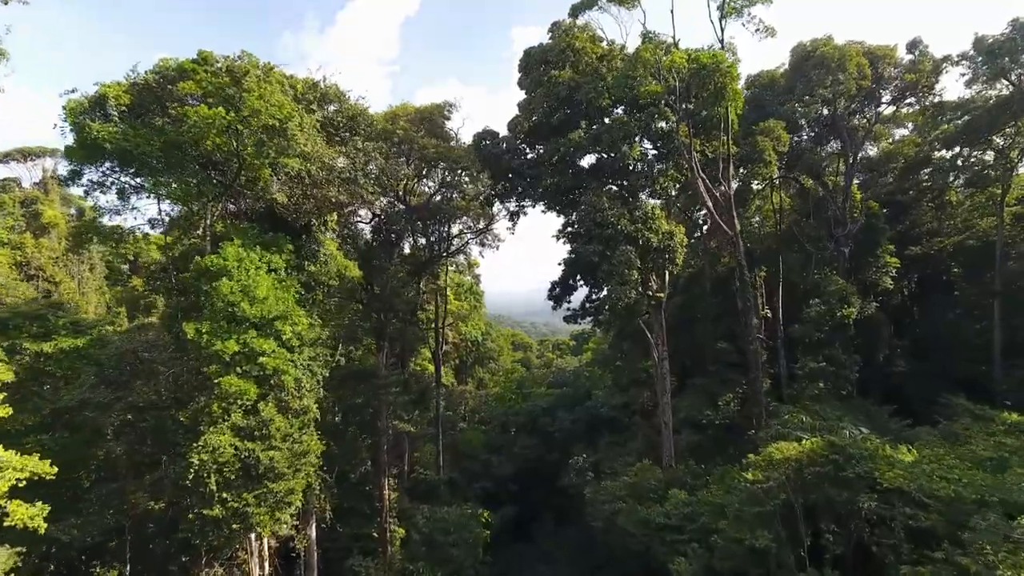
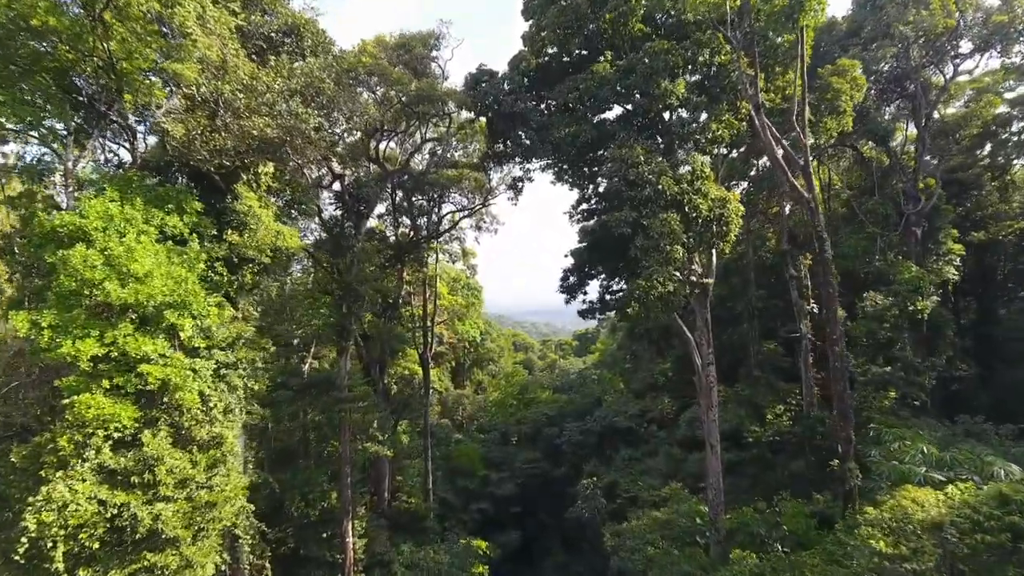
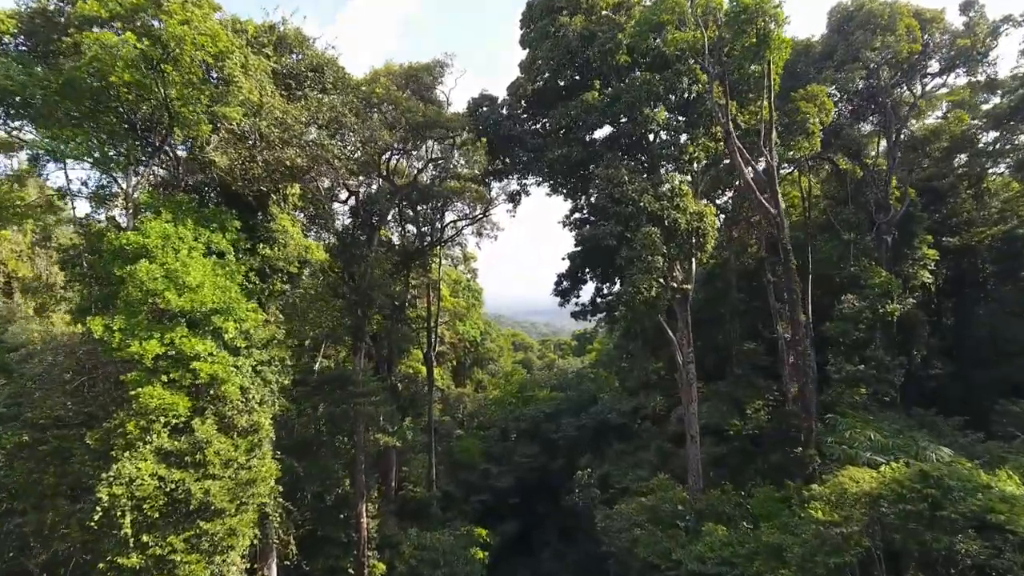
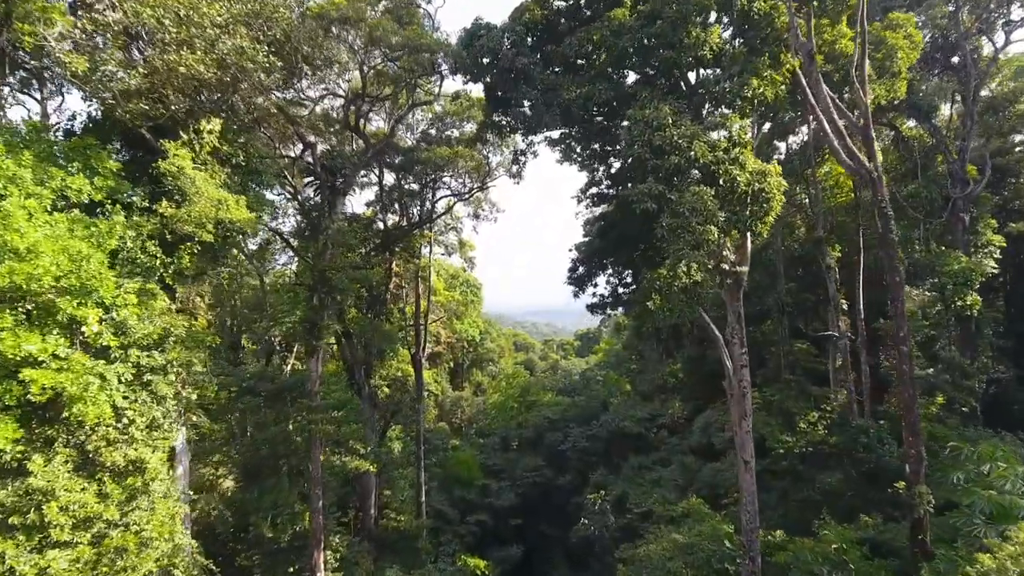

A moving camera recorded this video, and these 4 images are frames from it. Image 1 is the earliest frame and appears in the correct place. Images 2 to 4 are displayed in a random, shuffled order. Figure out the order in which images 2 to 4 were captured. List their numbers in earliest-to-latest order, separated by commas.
3, 2, 4
